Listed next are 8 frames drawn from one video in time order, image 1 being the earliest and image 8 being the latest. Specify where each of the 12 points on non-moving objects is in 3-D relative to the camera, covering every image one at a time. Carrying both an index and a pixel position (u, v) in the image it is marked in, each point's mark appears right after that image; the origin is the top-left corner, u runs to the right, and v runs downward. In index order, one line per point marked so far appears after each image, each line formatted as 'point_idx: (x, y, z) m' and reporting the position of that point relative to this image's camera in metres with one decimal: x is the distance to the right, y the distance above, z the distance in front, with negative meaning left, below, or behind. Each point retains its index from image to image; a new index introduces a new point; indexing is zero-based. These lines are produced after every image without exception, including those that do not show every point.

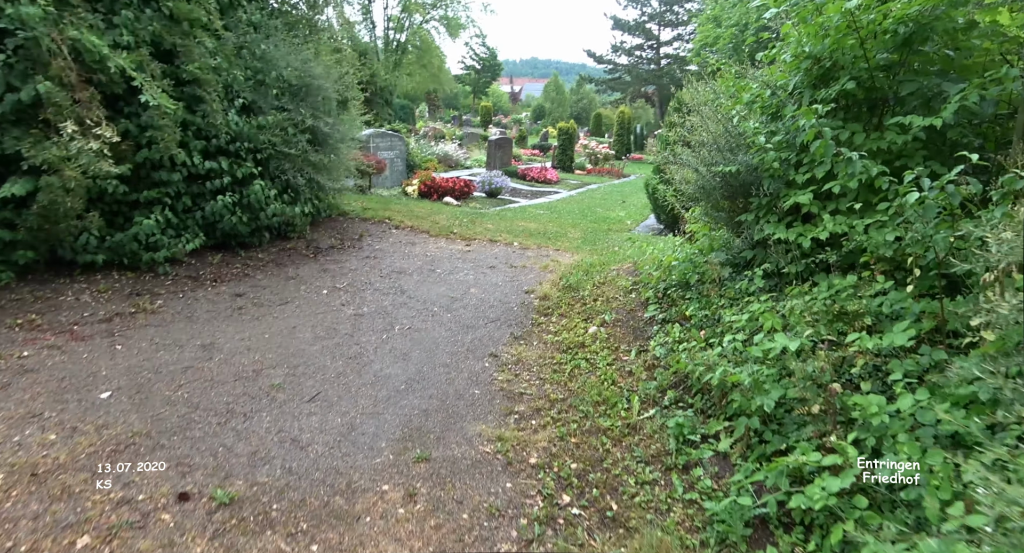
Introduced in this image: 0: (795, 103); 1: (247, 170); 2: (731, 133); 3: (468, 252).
0: (+1.7, +1.1, +3.6) m
1: (-2.6, +1.1, +5.9) m
2: (+1.4, +0.9, +3.9) m
3: (-0.5, +0.3, +7.0) m
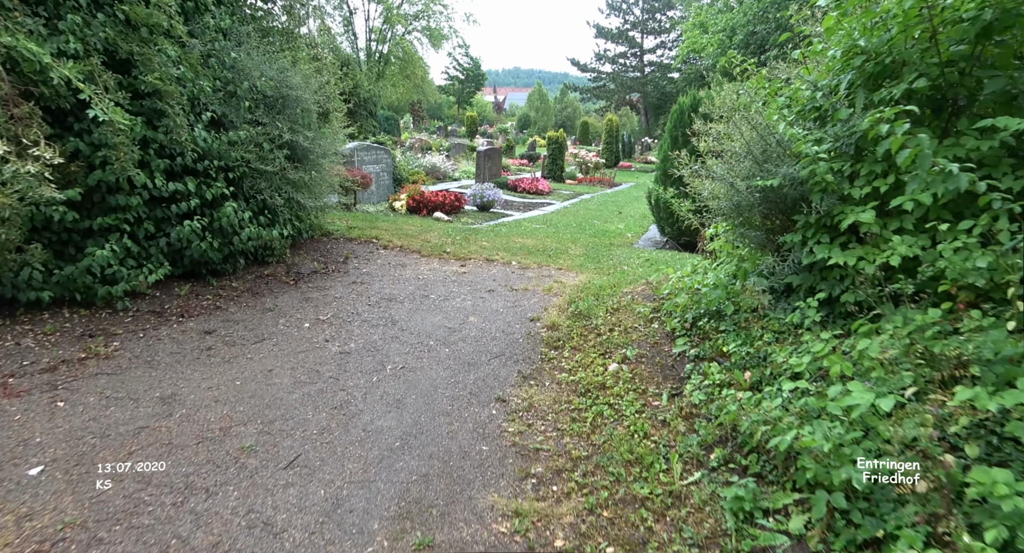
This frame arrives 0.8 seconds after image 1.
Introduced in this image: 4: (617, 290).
0: (+1.8, +0.9, +3.1) m
1: (-2.7, +0.8, +5.3) m
2: (+1.5, +0.8, +3.4) m
3: (-0.5, 0.0, +6.5) m
4: (+0.9, -0.1, +5.2) m
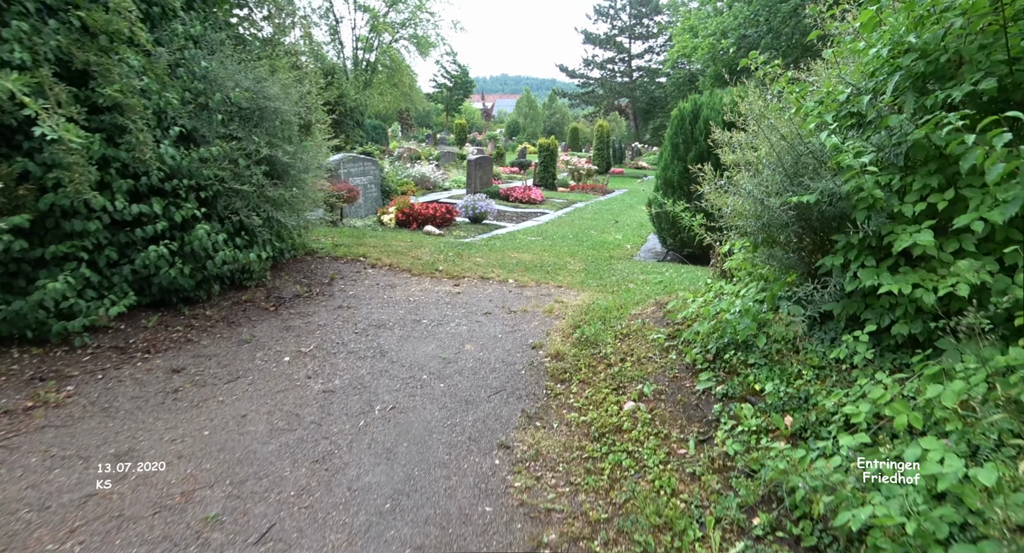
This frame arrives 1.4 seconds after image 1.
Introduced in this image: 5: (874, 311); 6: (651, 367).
0: (+1.8, +0.8, +2.7) m
1: (-2.7, +0.5, +4.9) m
2: (+1.5, +0.6, +3.0) m
3: (-0.6, -0.2, +6.1) m
4: (+0.9, -0.3, +4.8) m
5: (+1.7, -0.2, +2.7) m
6: (+0.9, -0.6, +3.6) m
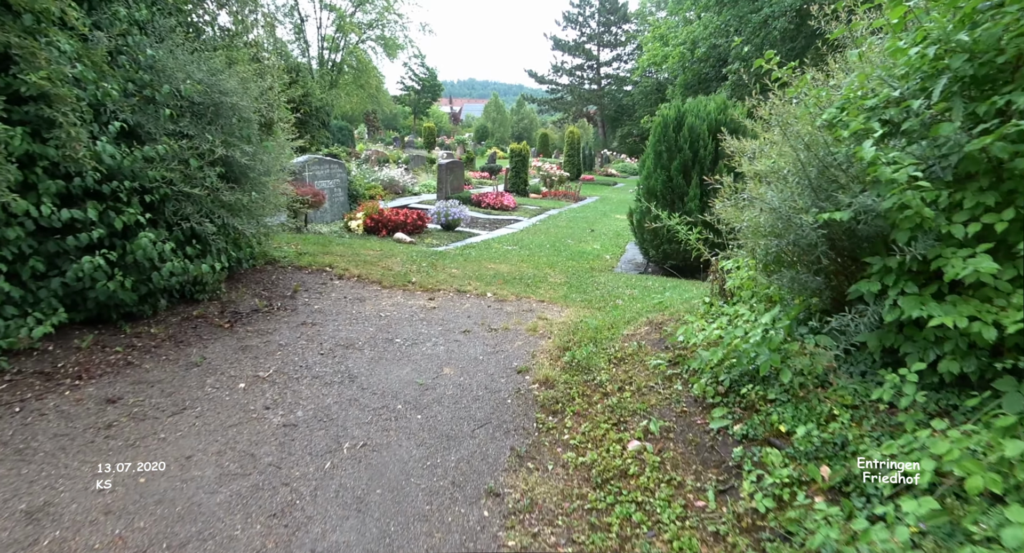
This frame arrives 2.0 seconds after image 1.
0: (+1.8, +0.6, +2.4) m
1: (-2.8, +0.4, +4.3) m
2: (+1.4, +0.5, +2.7) m
3: (-0.8, -0.3, +5.6) m
4: (+0.8, -0.4, +4.5) m
5: (+1.7, -0.3, +2.4) m
6: (+0.8, -0.7, +3.3) m
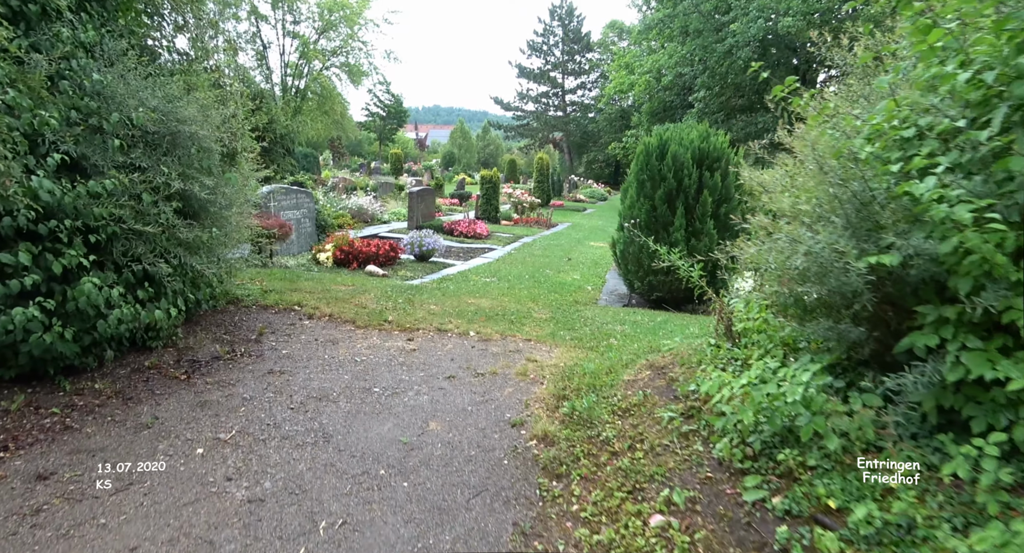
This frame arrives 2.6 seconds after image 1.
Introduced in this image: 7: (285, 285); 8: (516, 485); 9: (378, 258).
0: (+1.8, +0.5, +2.2) m
1: (-2.9, +0.1, +3.8) m
2: (+1.5, +0.3, +2.4) m
3: (-0.9, -0.7, +5.2) m
4: (+0.7, -0.7, +4.1) m
5: (+1.7, -0.5, +2.1) m
6: (+0.8, -0.9, +2.9) m
7: (-2.7, -0.1, +7.1) m
8: (0.0, -1.1, +3.1) m
9: (-2.1, +0.3, +9.3) m
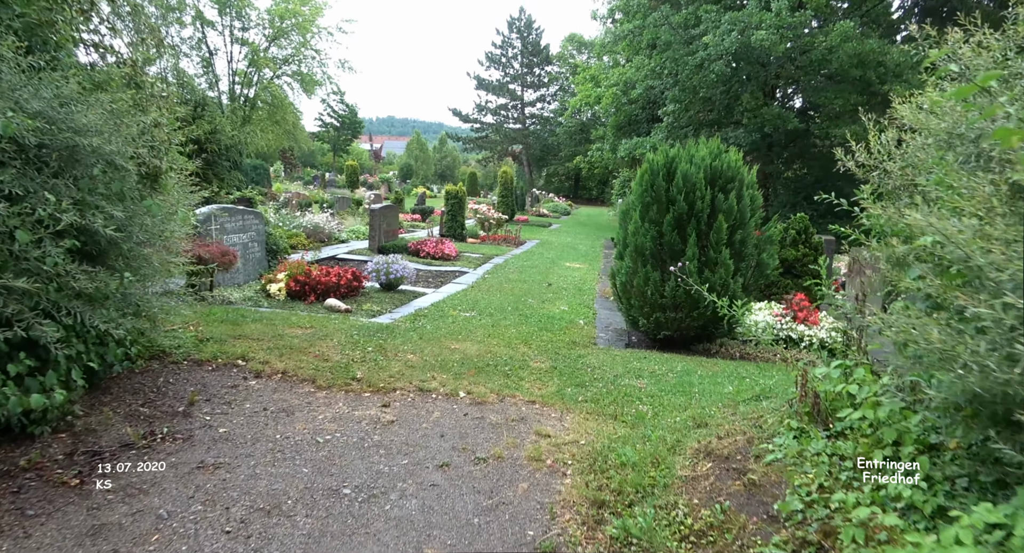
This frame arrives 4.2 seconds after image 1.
0: (+2.0, +0.2, +1.3) m
1: (-2.7, -0.2, +2.6) m
2: (+1.7, 0.0, +1.5) m
3: (-0.9, -1.0, +4.1) m
4: (+0.8, -1.0, +3.1) m
5: (+1.9, -0.8, +1.2) m
6: (+1.0, -1.2, +2.0) m
7: (-2.8, -0.5, +5.8) m
8: (+0.2, -1.4, +2.1) m
9: (-2.4, -0.2, +8.1) m
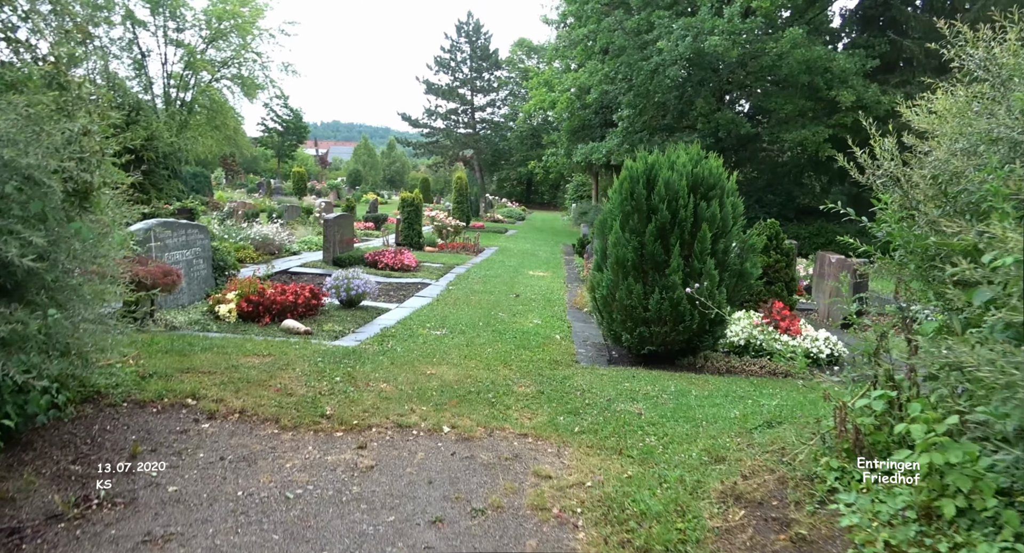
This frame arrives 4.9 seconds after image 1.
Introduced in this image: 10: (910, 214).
0: (+2.2, +0.1, +1.1) m
1: (-2.6, -0.4, +2.0) m
2: (+1.8, -0.1, +1.3) m
3: (-0.9, -1.2, +3.6) m
4: (+0.9, -1.2, +2.8) m
5: (+2.1, -0.8, +1.0) m
6: (+1.1, -1.3, +1.6) m
7: (-3.0, -0.7, +5.2) m
8: (+0.3, -1.6, +1.7) m
9: (-2.7, -0.4, +7.5) m
10: (+2.2, +0.3, +3.2) m
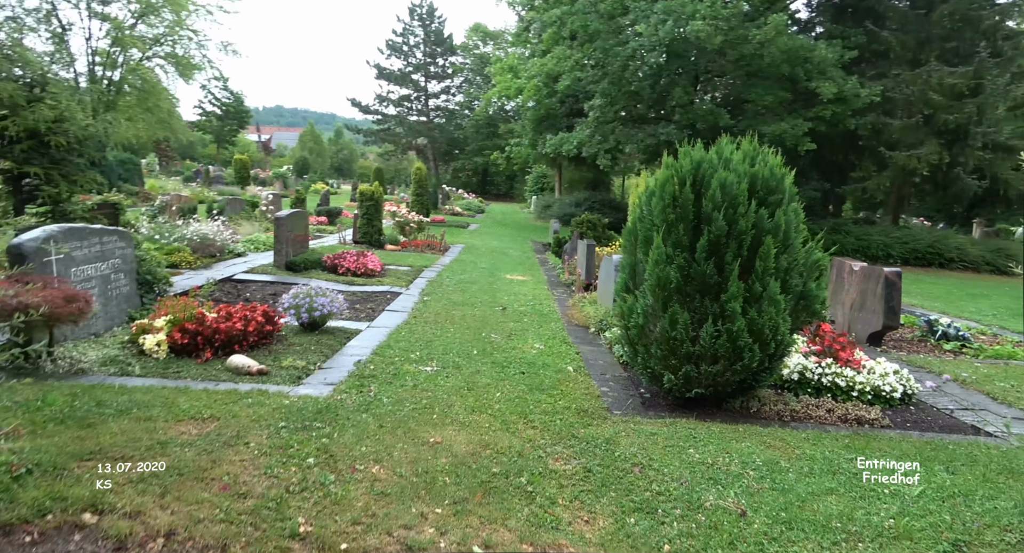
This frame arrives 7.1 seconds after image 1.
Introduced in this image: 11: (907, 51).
0: (+2.7, -0.2, 0.0) m
1: (-2.1, -0.8, +0.5) m
2: (+2.4, -0.4, +0.1) m
3: (-0.5, -1.5, +2.3) m
4: (+1.3, -1.5, +1.6) m
5: (+2.7, -1.2, -0.1) m
6: (+1.7, -1.6, +0.5) m
7: (-2.8, -1.0, +3.7) m
8: (+0.9, -1.9, +0.5) m
9: (-2.7, -0.6, +5.9) m
10: (+2.6, +0.1, +2.1) m
11: (+12.7, +7.2, +19.0) m
